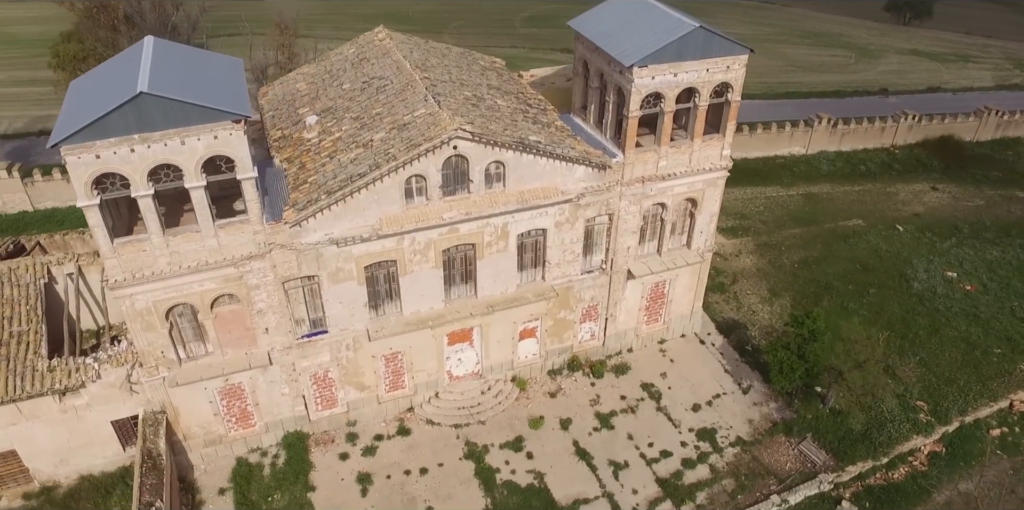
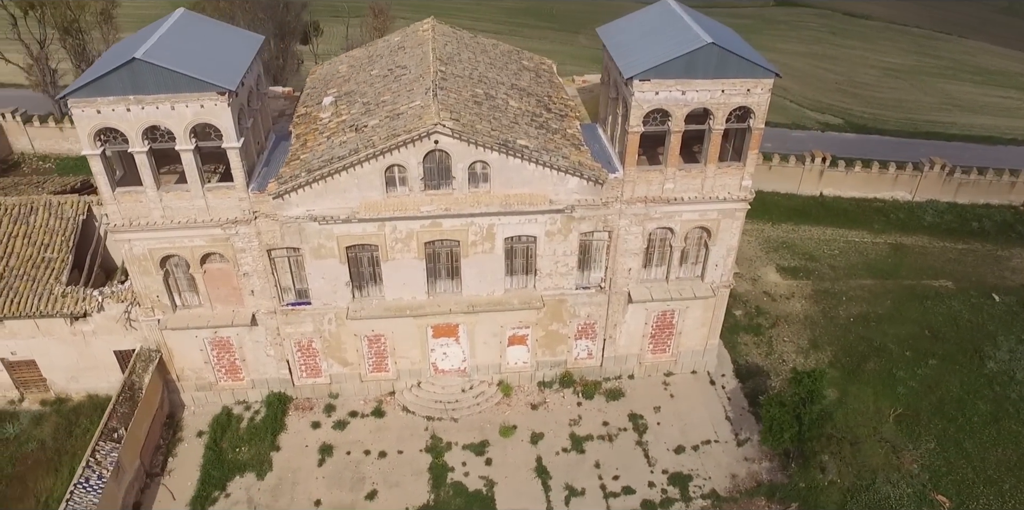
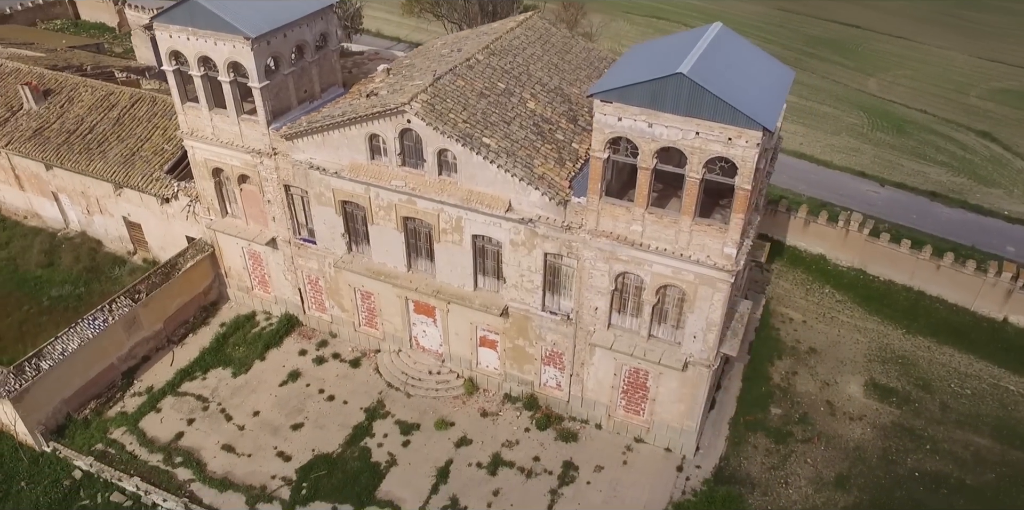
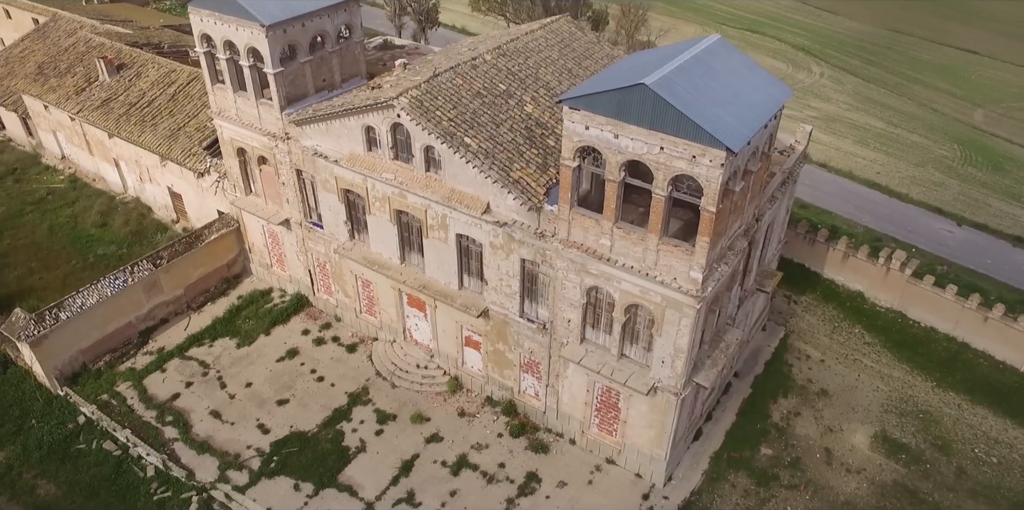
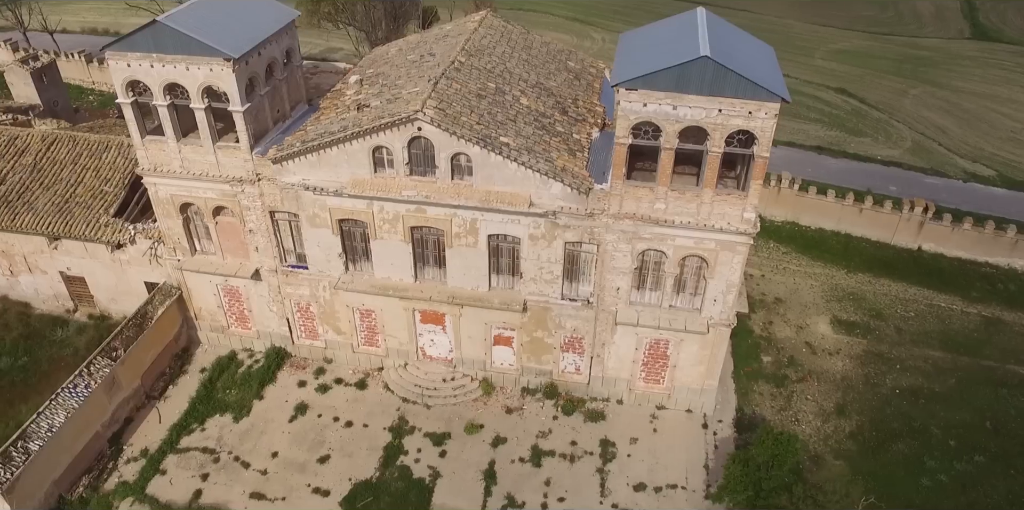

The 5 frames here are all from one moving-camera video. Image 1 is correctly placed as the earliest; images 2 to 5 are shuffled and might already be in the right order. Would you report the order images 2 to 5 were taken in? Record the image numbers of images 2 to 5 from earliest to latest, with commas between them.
2, 5, 3, 4
